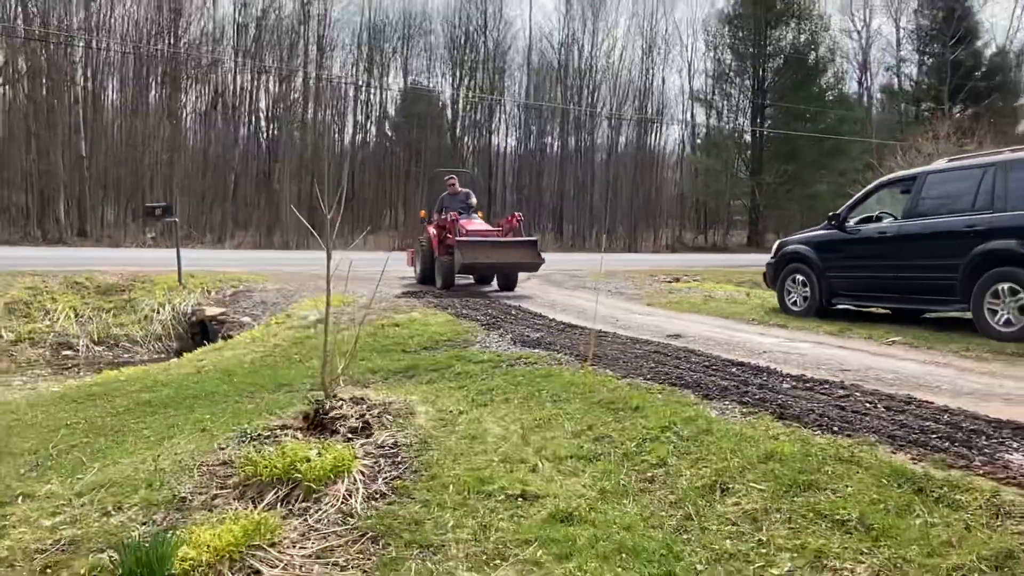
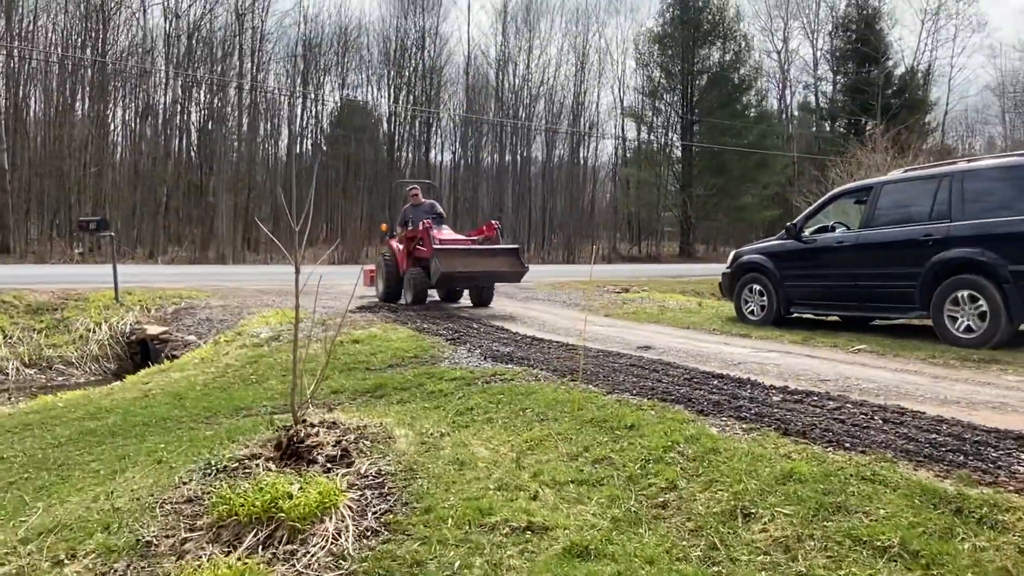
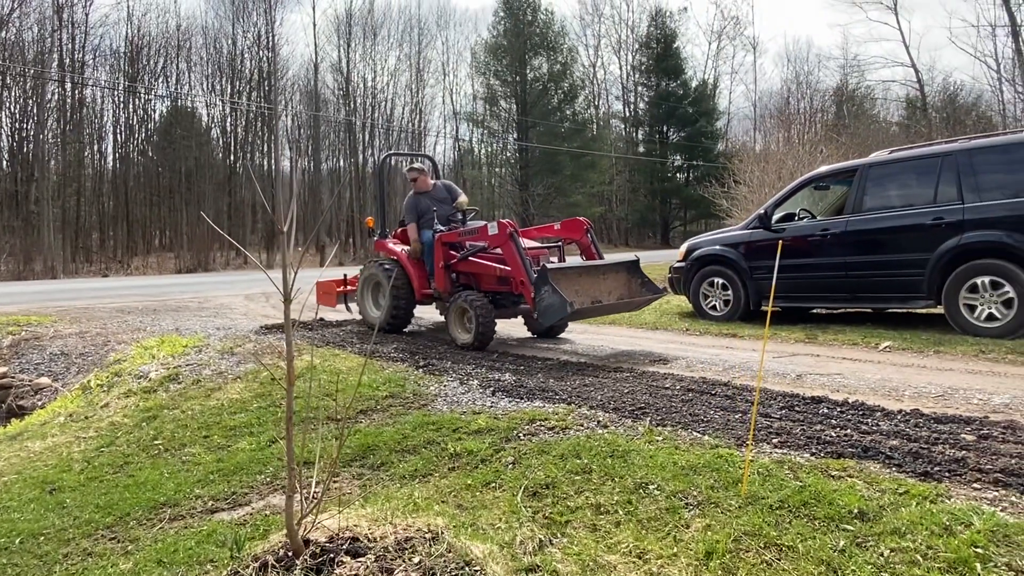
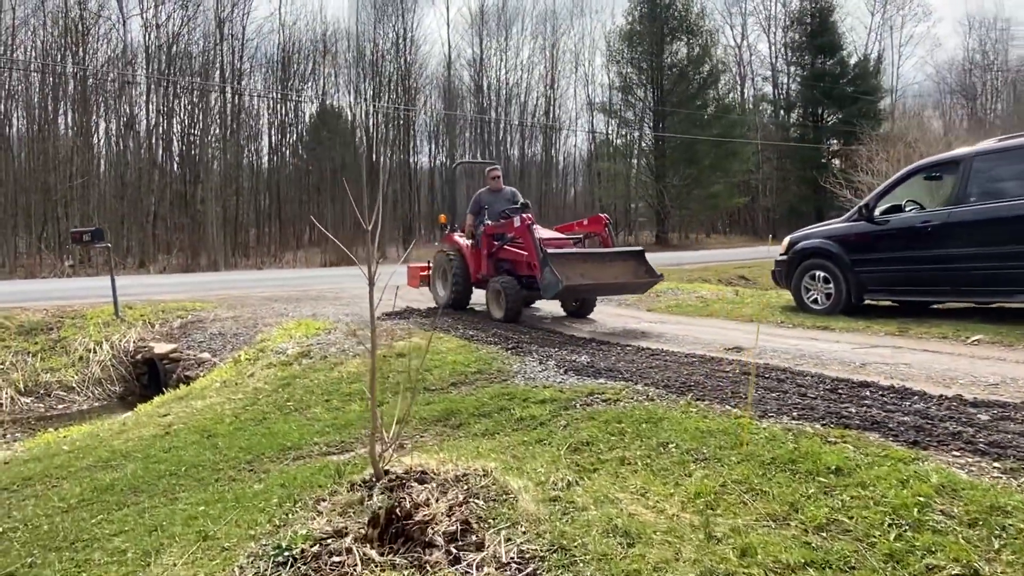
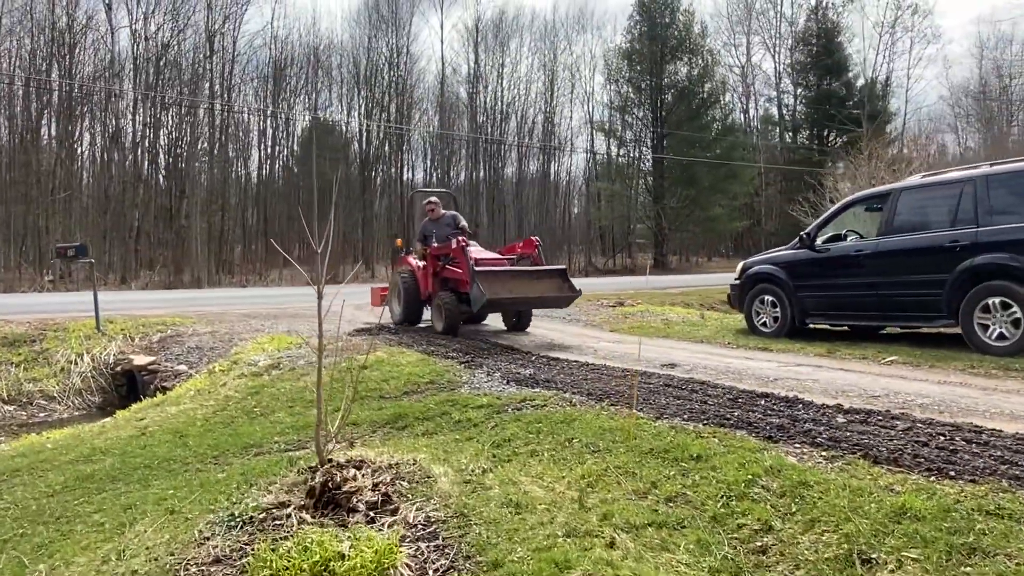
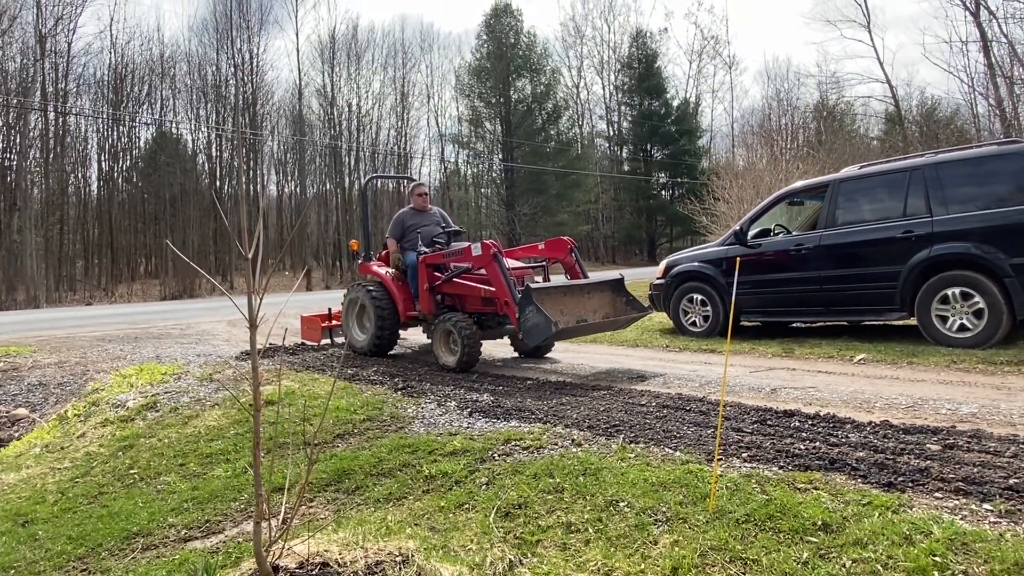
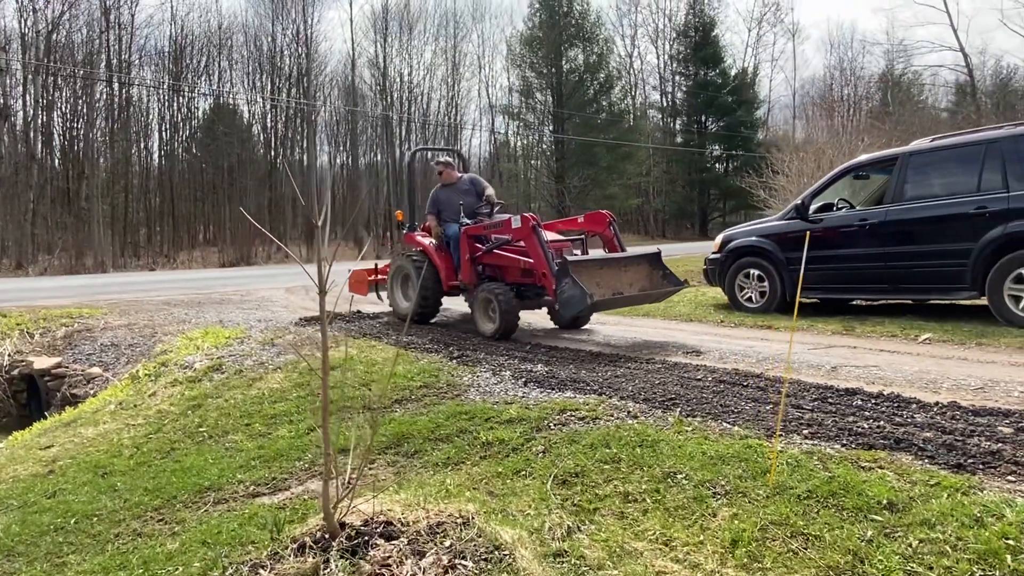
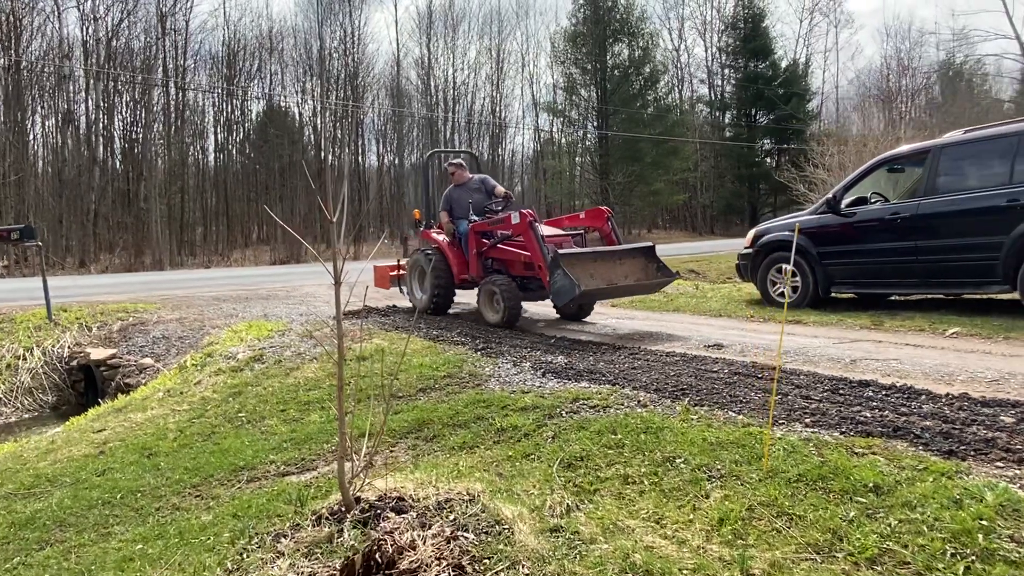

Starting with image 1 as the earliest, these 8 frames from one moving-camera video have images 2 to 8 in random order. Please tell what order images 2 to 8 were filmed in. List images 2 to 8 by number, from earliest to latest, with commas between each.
2, 5, 4, 8, 7, 3, 6
